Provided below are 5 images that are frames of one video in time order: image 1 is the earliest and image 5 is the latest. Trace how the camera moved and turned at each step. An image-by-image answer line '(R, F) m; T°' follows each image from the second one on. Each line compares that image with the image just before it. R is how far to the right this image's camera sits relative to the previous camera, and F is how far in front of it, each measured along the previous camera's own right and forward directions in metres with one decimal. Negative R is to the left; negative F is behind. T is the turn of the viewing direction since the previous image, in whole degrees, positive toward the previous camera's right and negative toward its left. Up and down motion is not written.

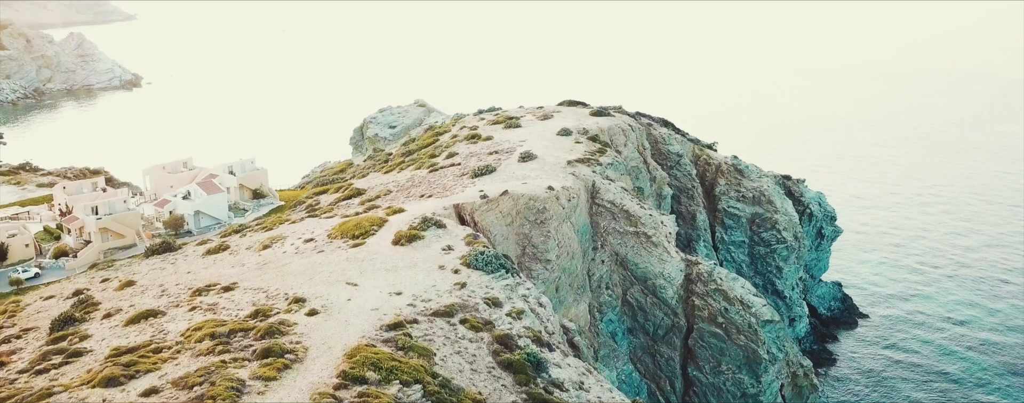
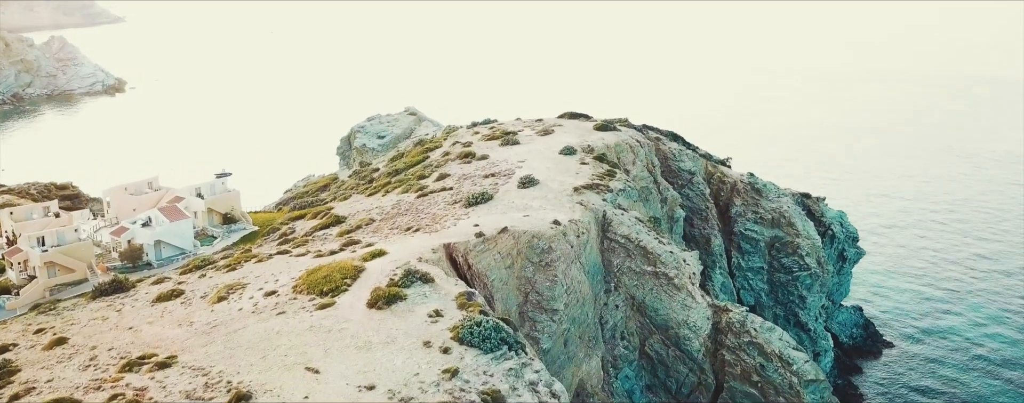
(-0.4, +7.9) m; 0°
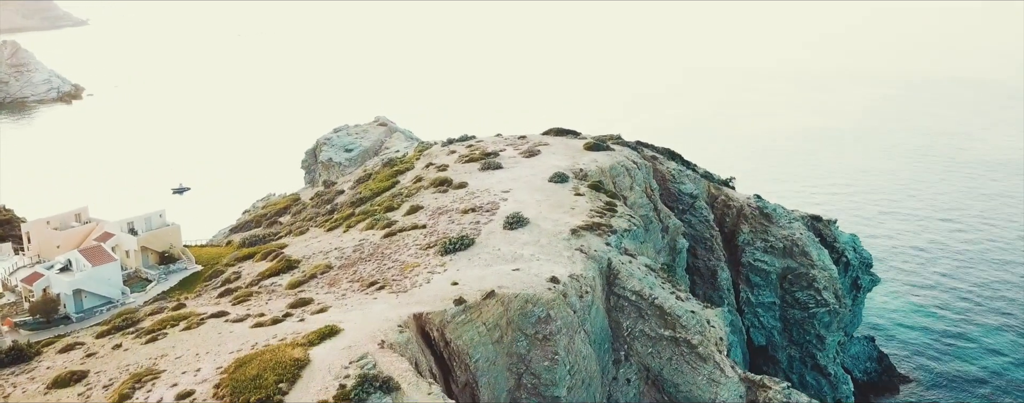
(-0.6, +9.6) m; +2°
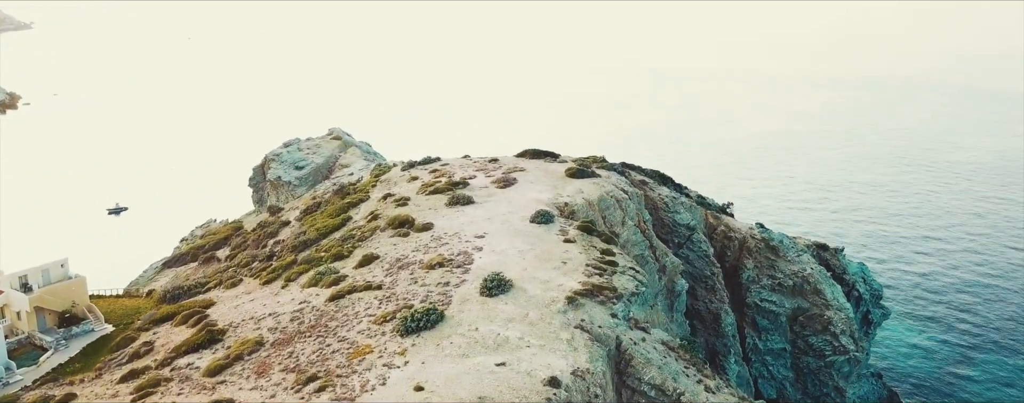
(-0.7, +10.3) m; +3°
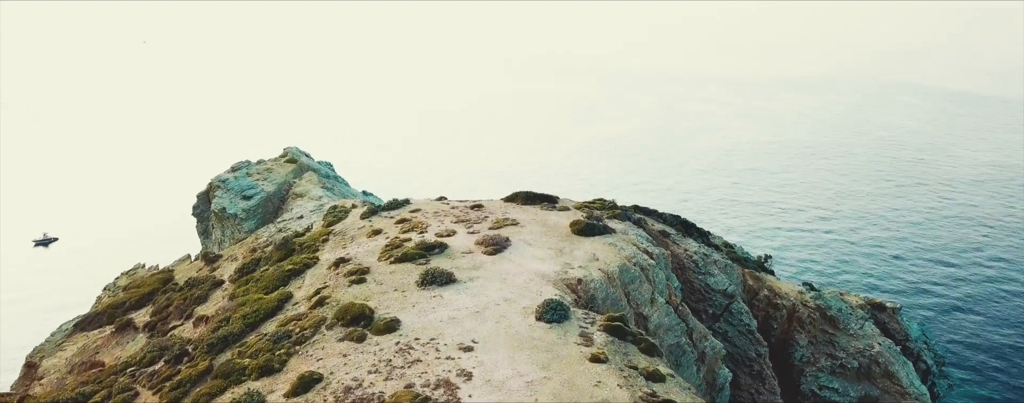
(-1.2, +14.9) m; +2°
